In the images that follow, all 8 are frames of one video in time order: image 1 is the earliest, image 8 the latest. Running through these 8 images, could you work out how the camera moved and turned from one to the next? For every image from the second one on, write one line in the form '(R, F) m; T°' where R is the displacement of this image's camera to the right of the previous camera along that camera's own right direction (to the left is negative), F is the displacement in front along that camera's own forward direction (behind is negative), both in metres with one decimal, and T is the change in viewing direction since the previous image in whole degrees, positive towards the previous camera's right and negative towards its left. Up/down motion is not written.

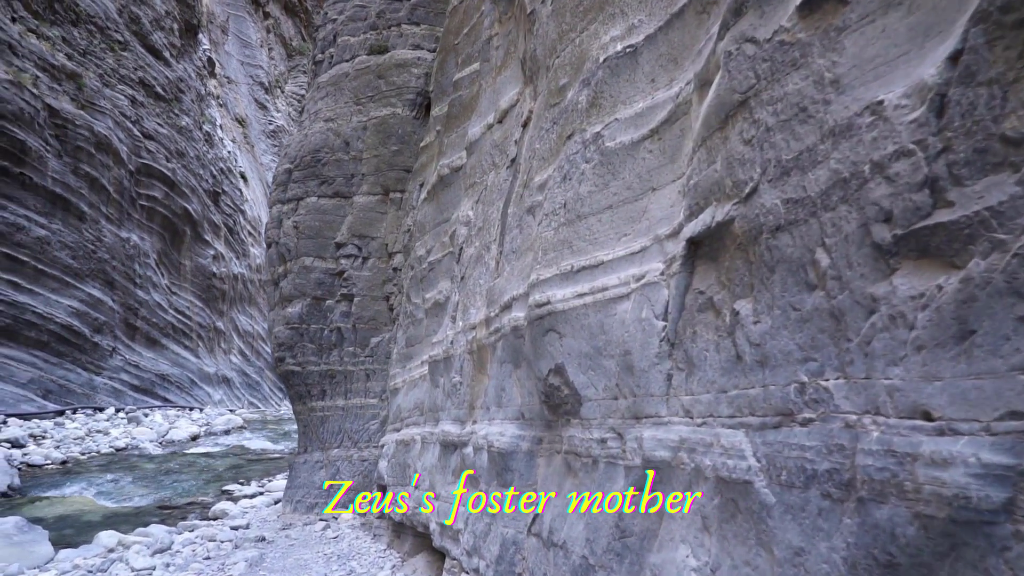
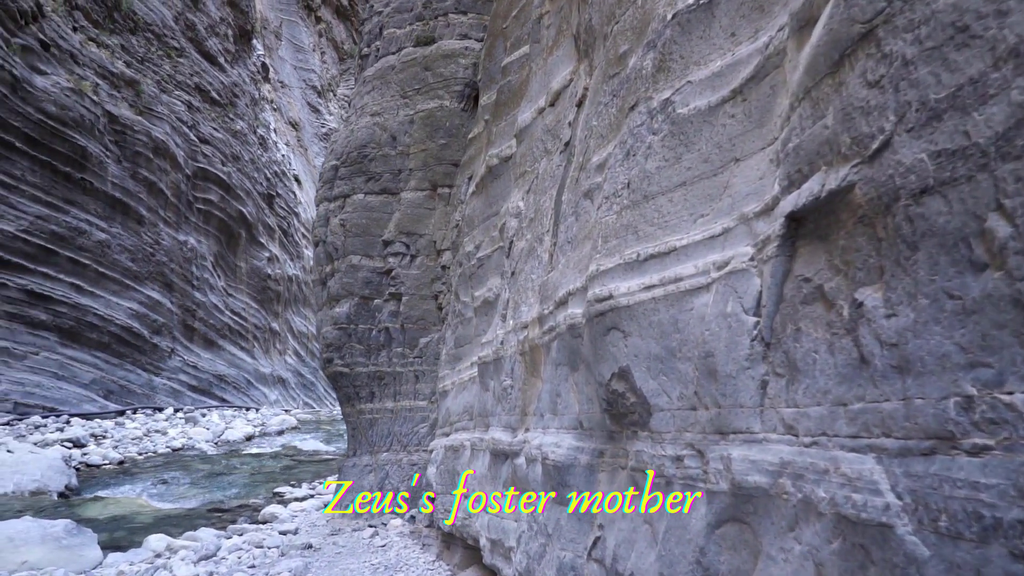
(0.0, +0.3) m; -4°
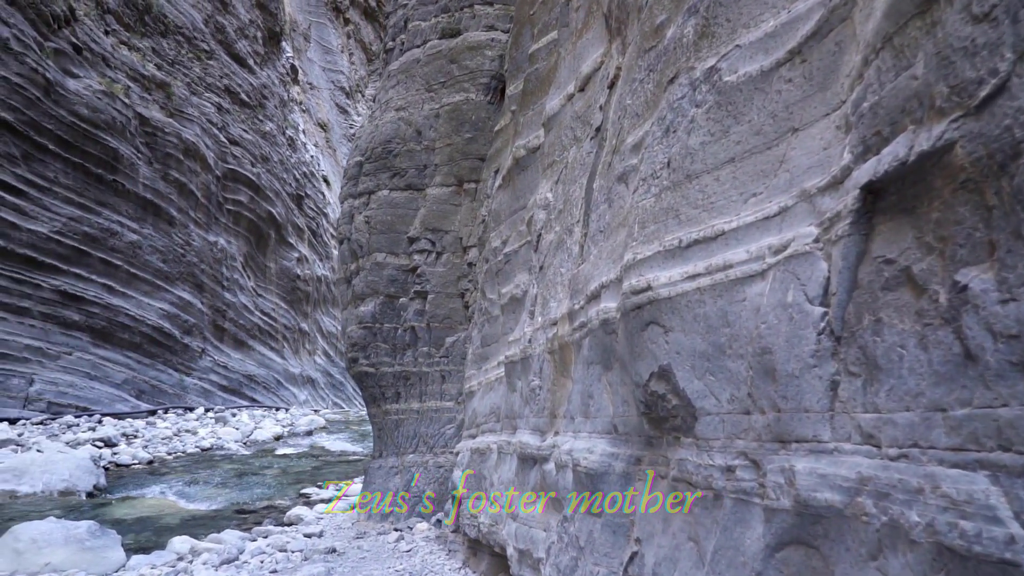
(0.0, +0.2) m; -2°
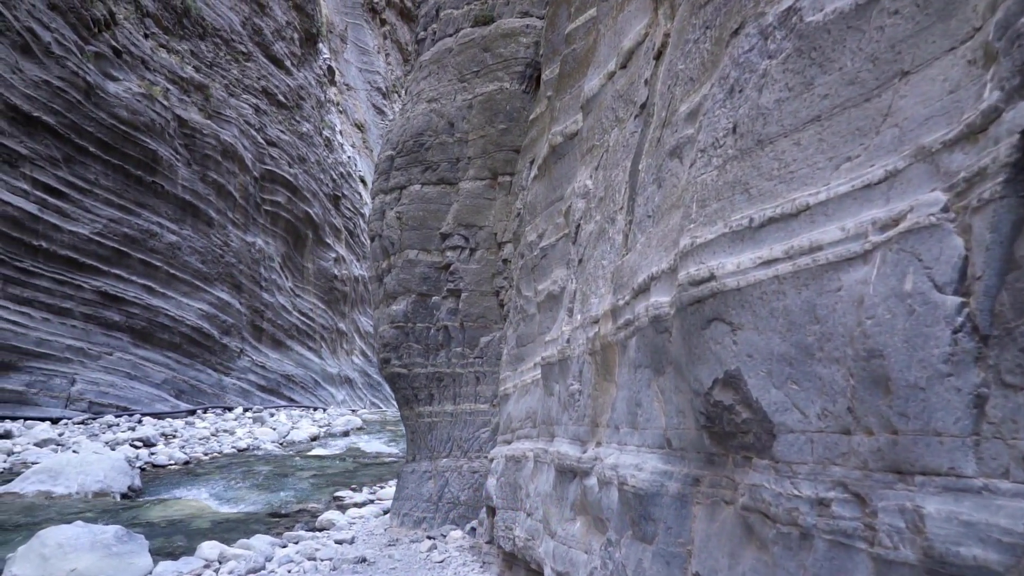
(0.0, +0.3) m; -3°
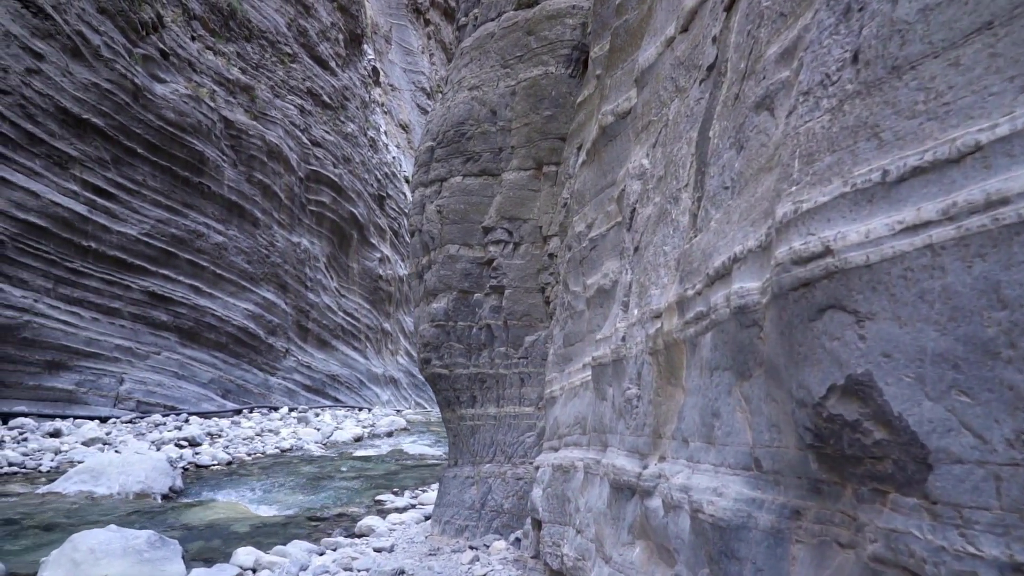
(0.0, +0.3) m; -3°
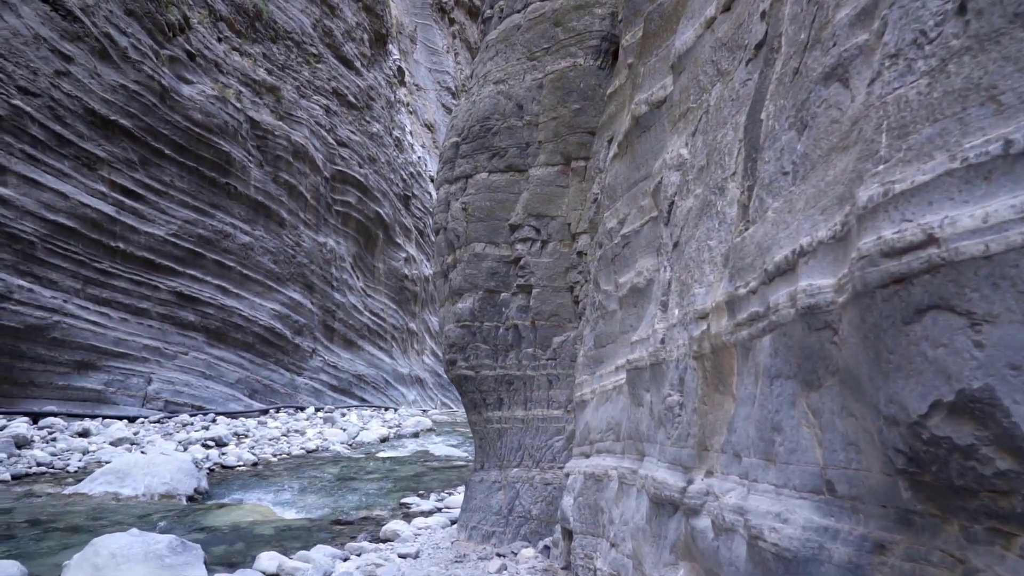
(0.0, +0.2) m; -2°
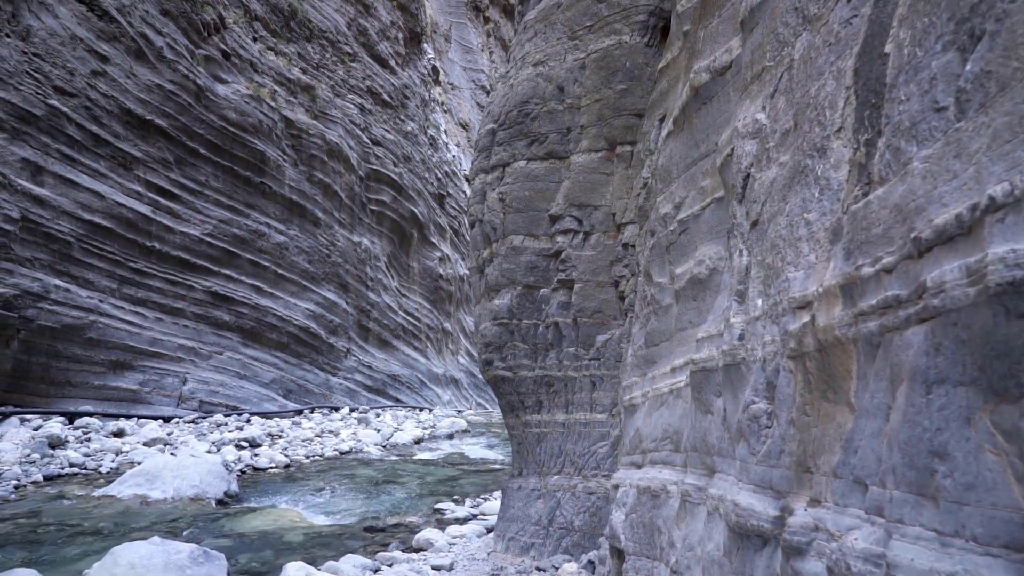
(0.0, +0.4) m; -2°
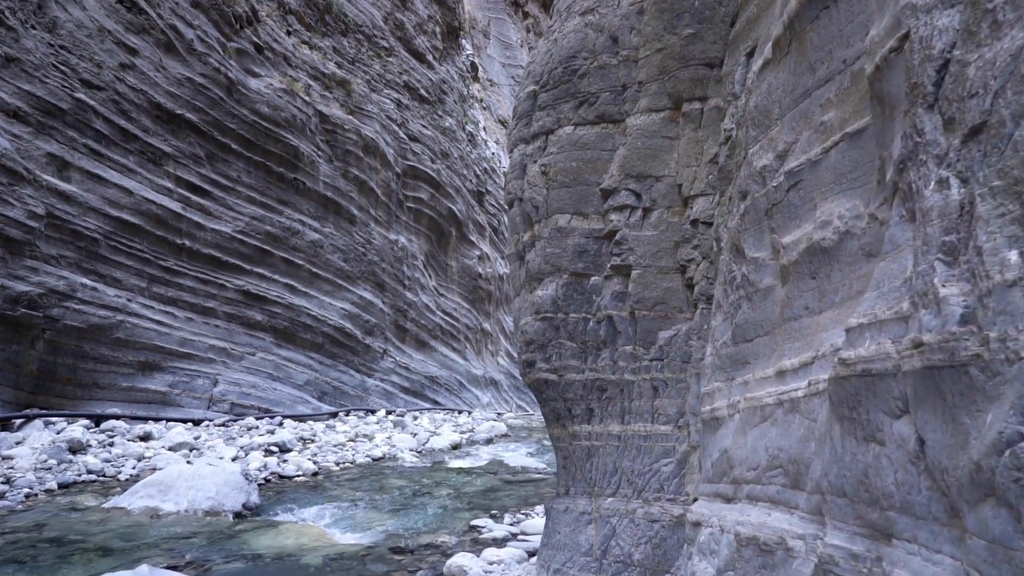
(0.0, +0.8) m; -3°
